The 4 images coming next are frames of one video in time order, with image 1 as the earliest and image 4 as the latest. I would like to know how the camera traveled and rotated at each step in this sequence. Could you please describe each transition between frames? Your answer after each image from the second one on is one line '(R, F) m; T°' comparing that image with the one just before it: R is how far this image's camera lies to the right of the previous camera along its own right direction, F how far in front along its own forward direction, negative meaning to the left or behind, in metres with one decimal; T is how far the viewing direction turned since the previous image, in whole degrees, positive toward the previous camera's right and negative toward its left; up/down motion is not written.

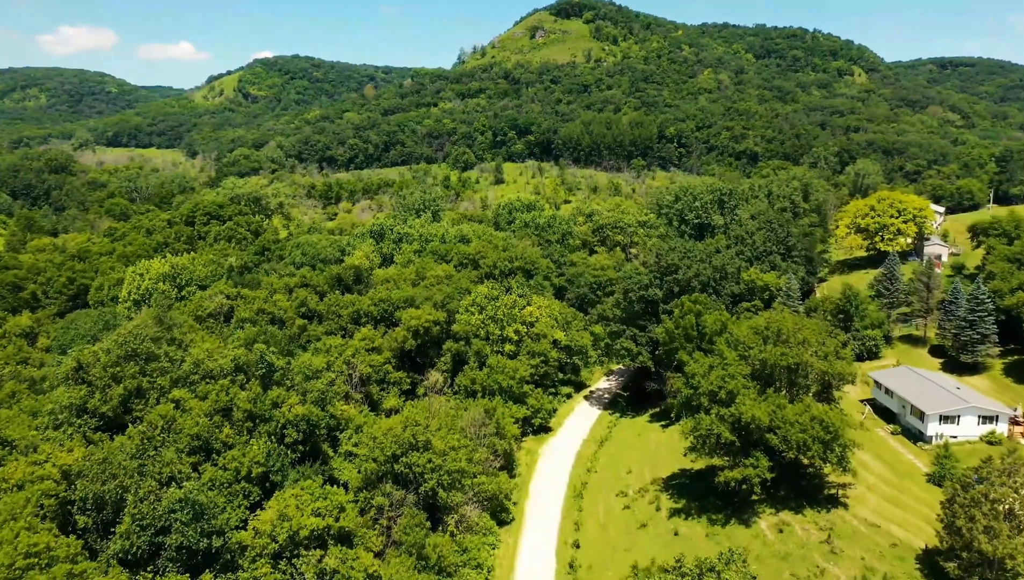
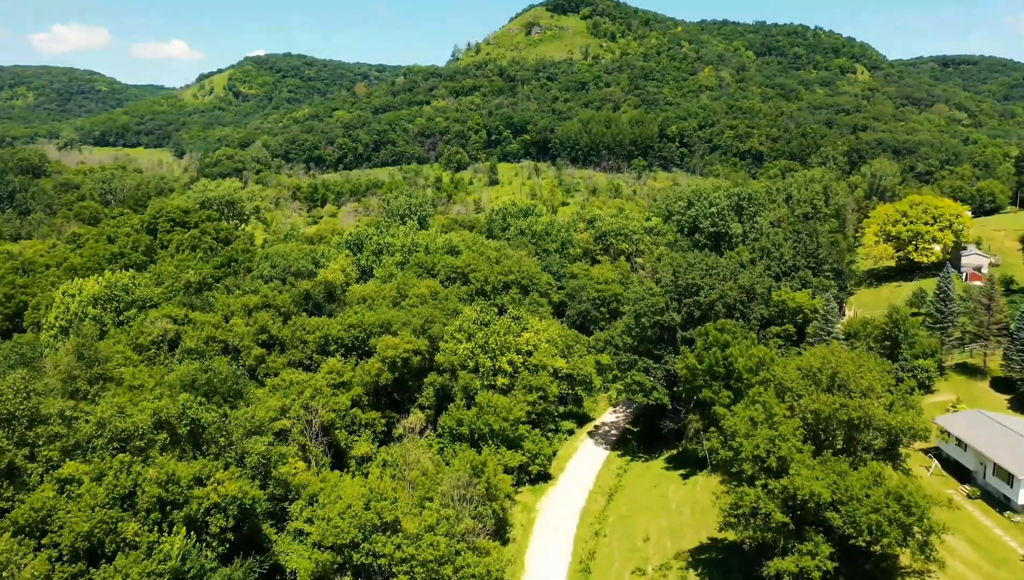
(+0.2, +8.8) m; 0°
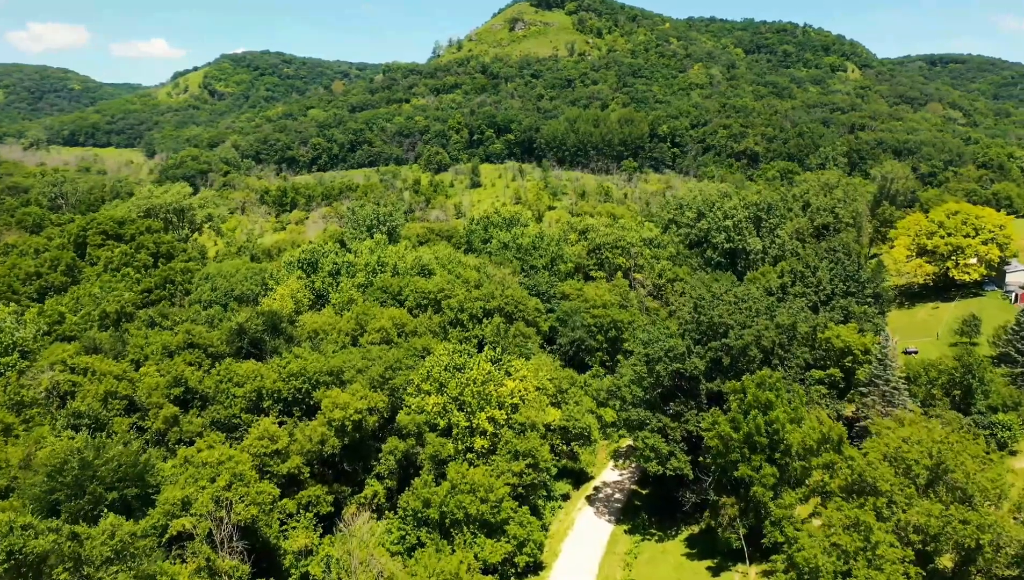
(+0.3, +10.8) m; +1°
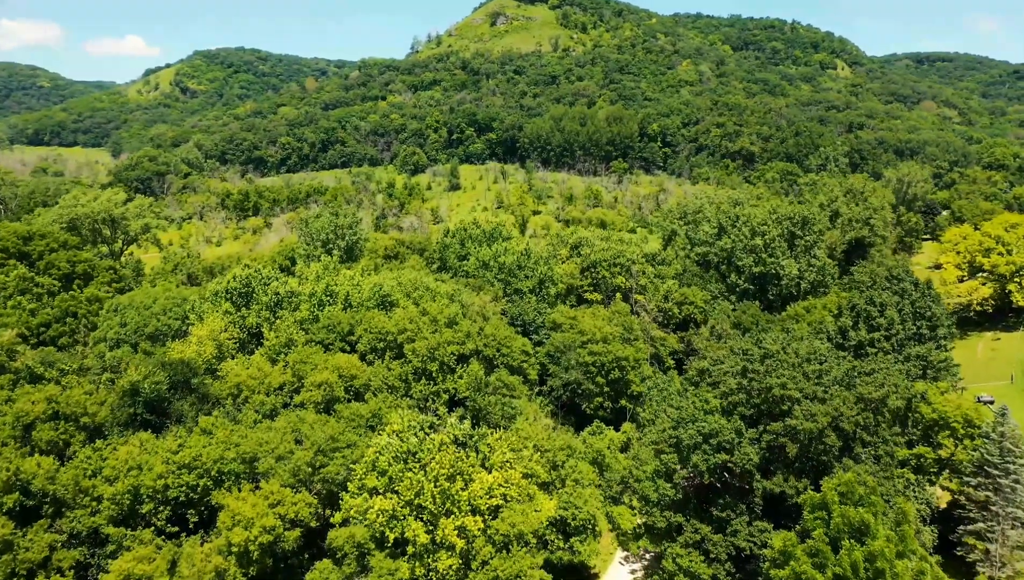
(+0.3, +11.9) m; +2°
